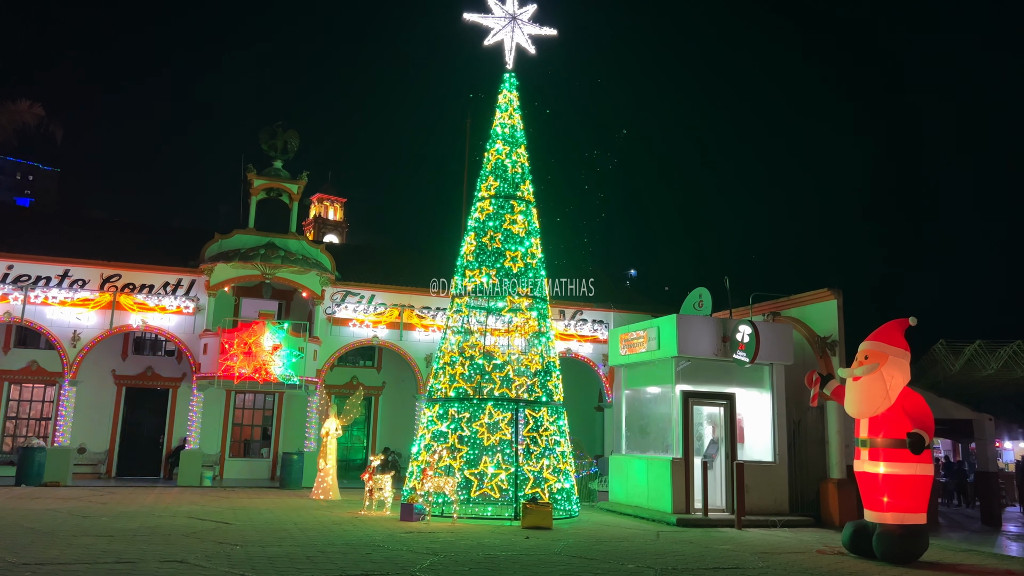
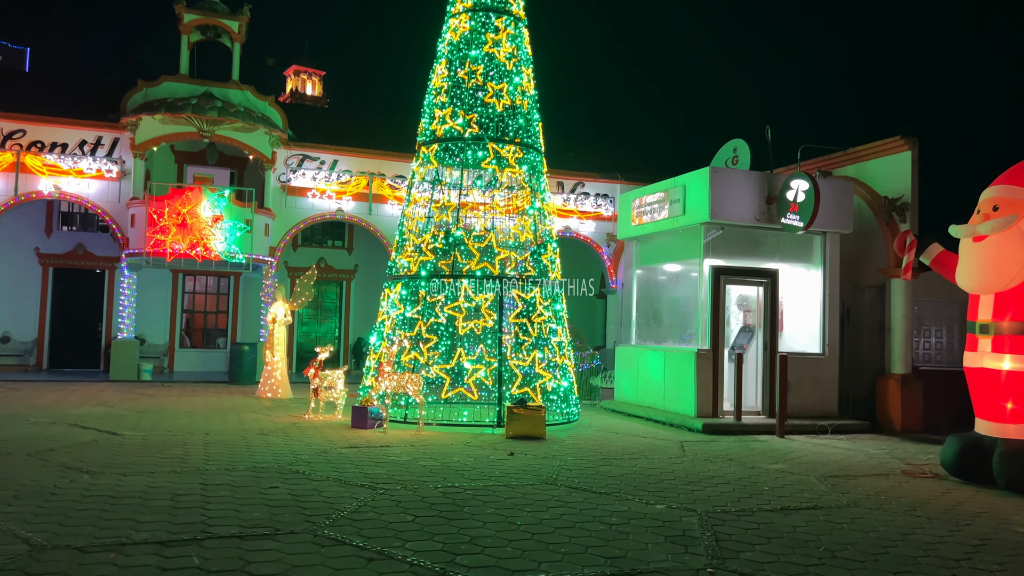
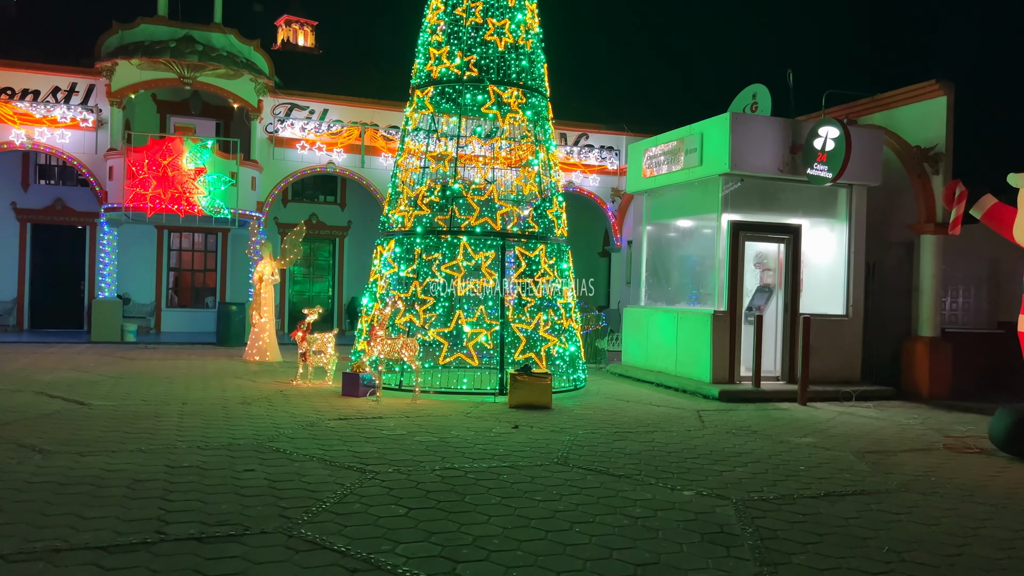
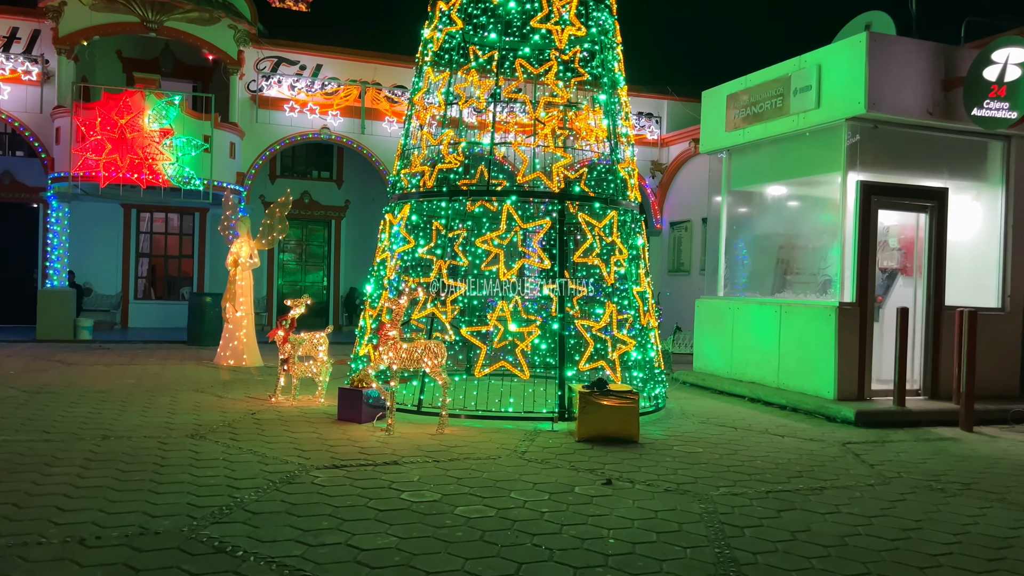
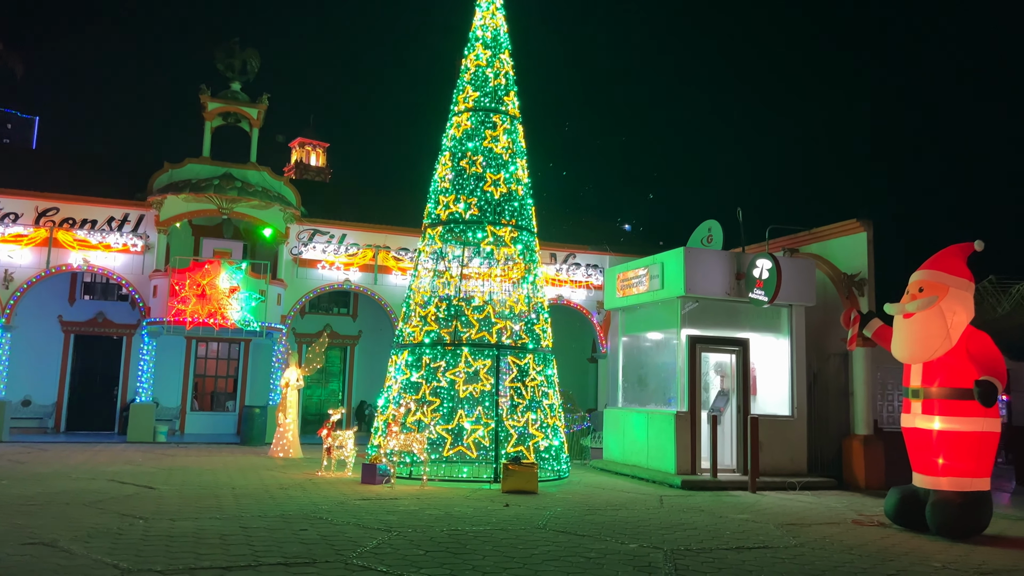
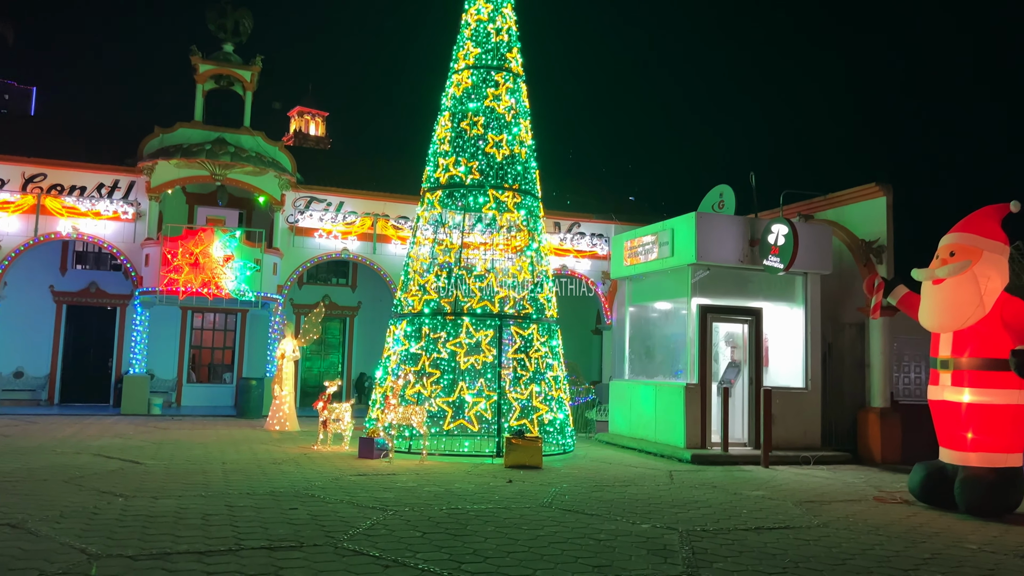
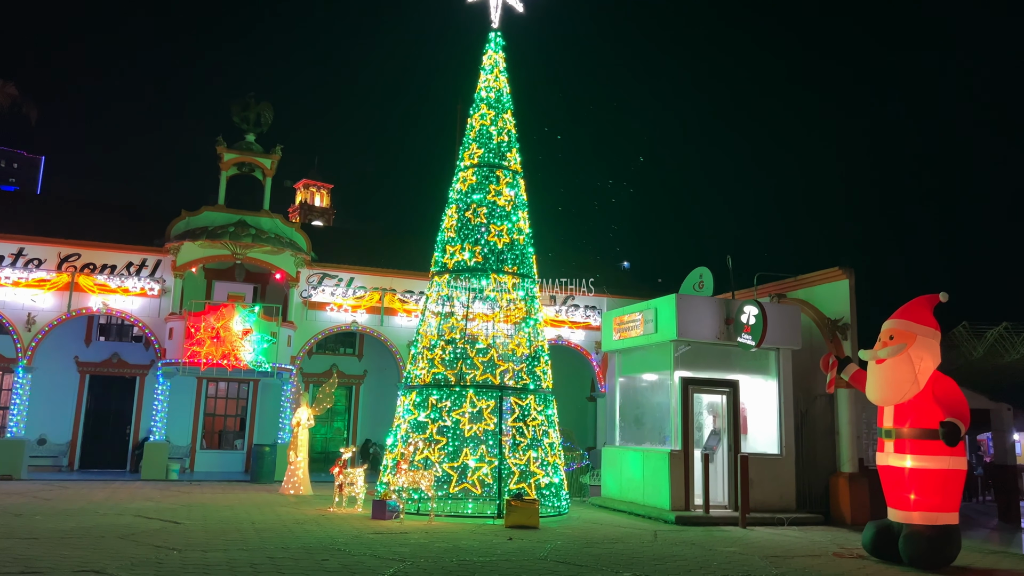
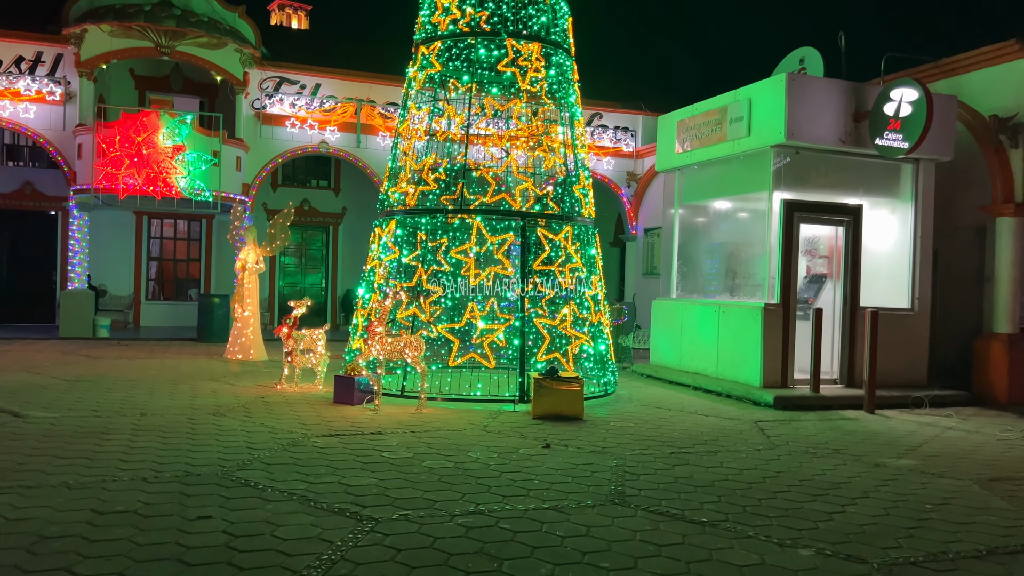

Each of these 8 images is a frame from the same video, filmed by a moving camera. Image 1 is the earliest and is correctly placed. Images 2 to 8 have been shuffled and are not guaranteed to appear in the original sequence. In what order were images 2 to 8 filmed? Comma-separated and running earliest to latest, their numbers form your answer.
7, 5, 6, 2, 3, 8, 4
